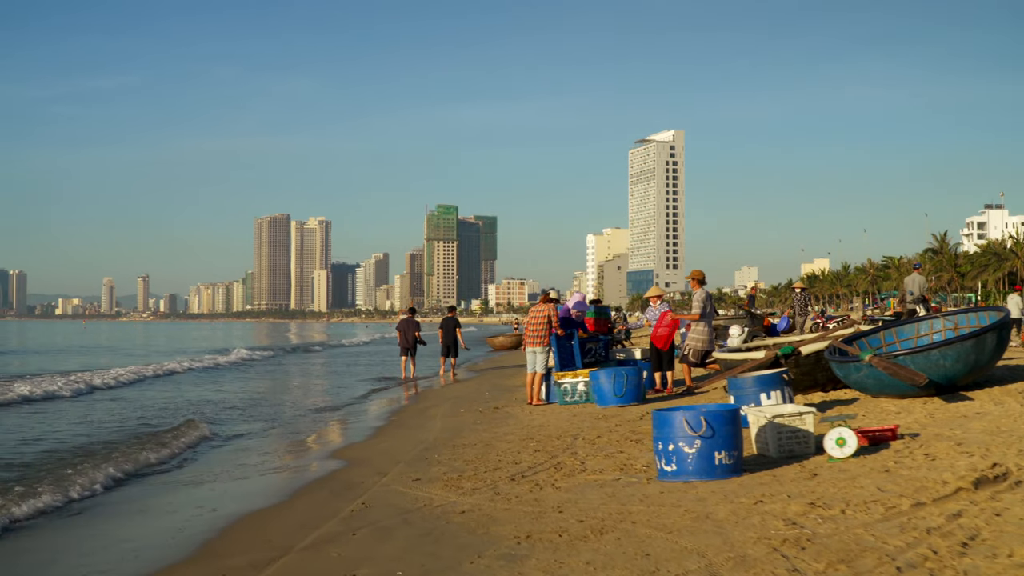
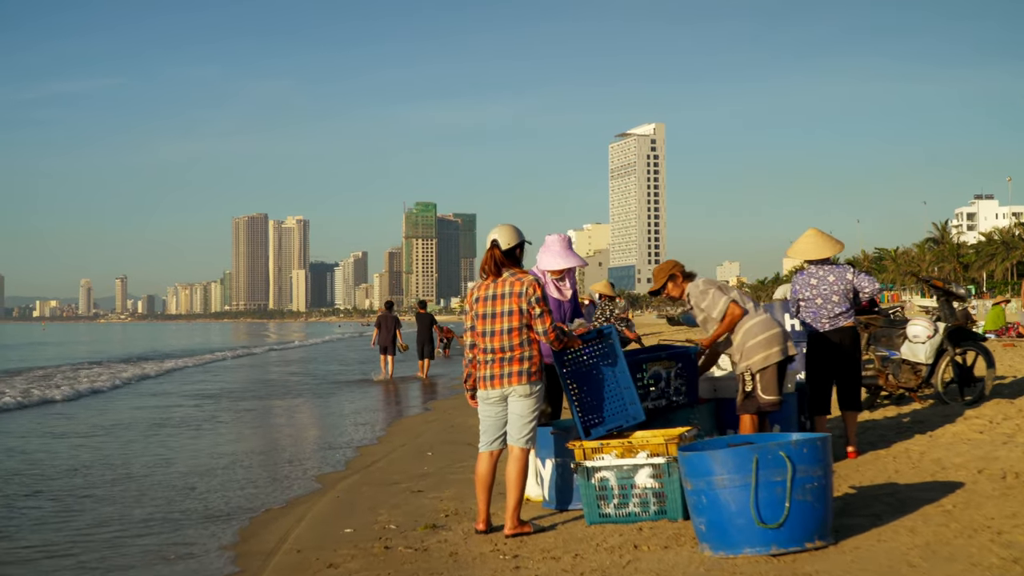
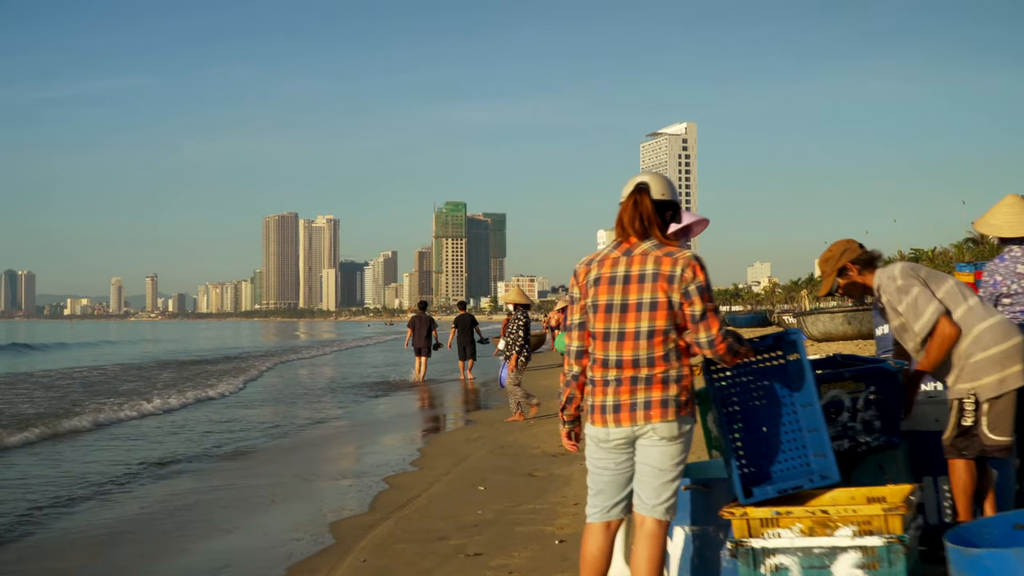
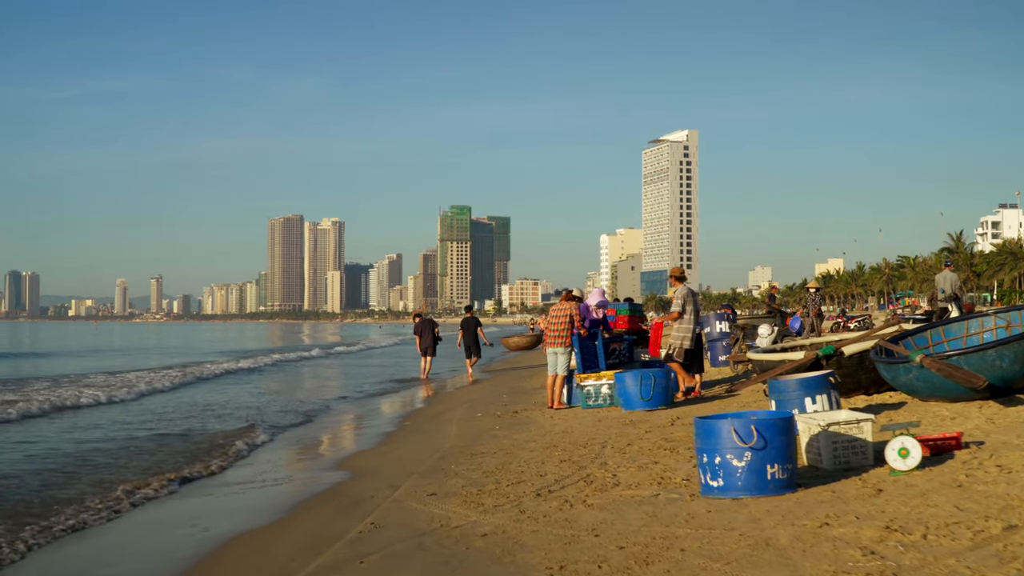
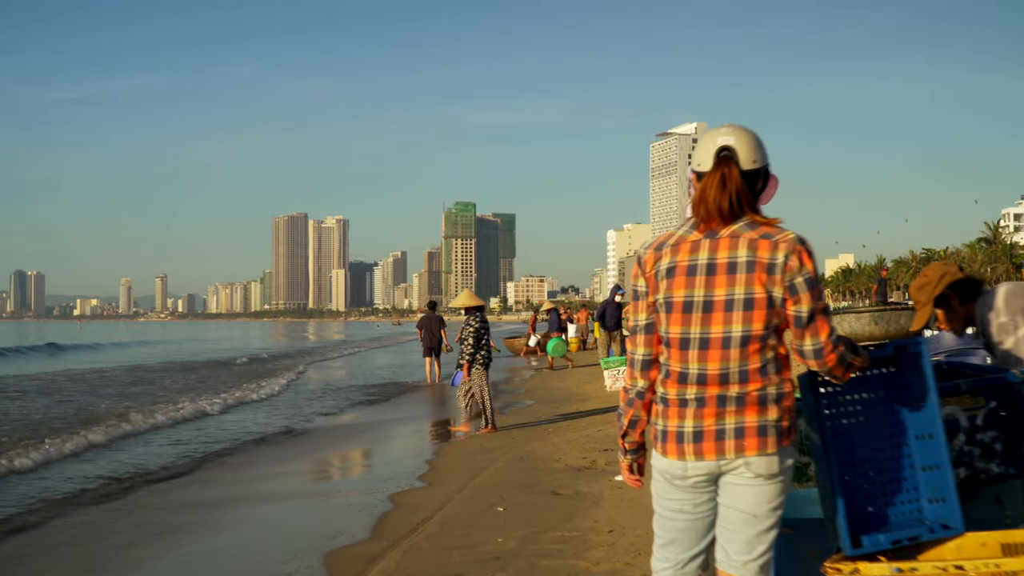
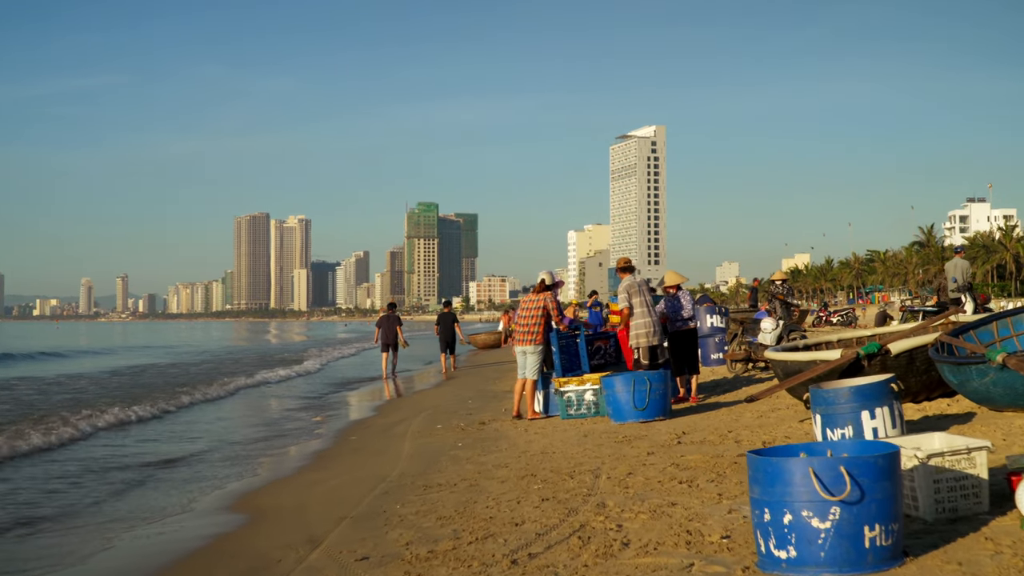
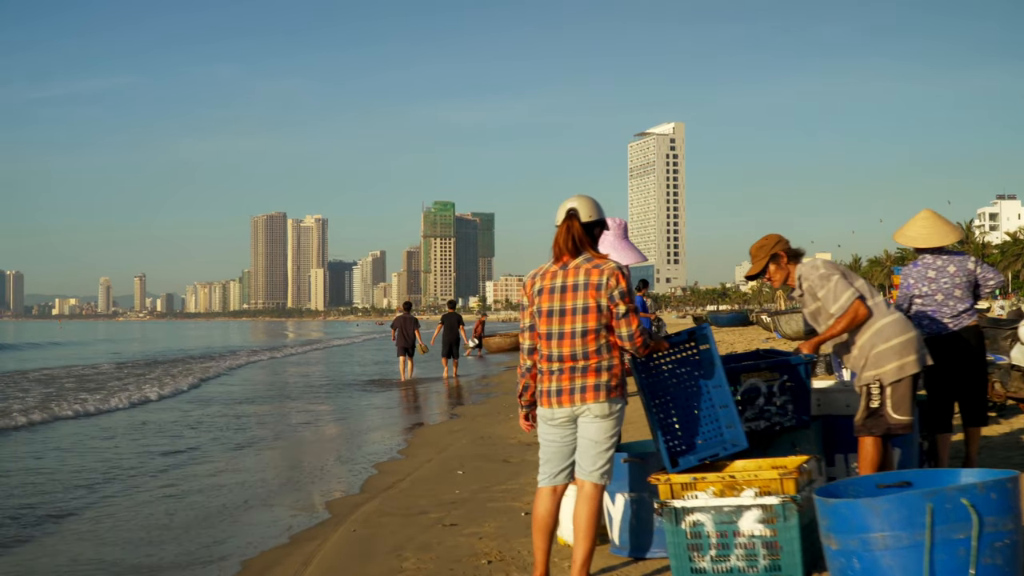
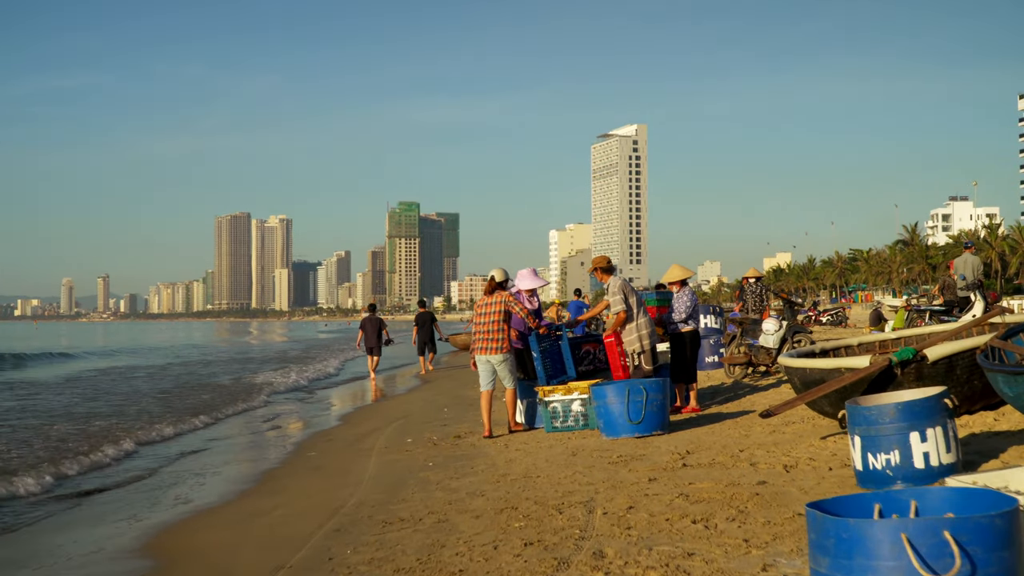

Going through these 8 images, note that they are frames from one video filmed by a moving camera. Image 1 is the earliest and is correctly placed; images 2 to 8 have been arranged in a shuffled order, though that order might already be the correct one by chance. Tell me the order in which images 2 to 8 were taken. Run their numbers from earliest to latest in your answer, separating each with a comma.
4, 6, 8, 2, 7, 3, 5
